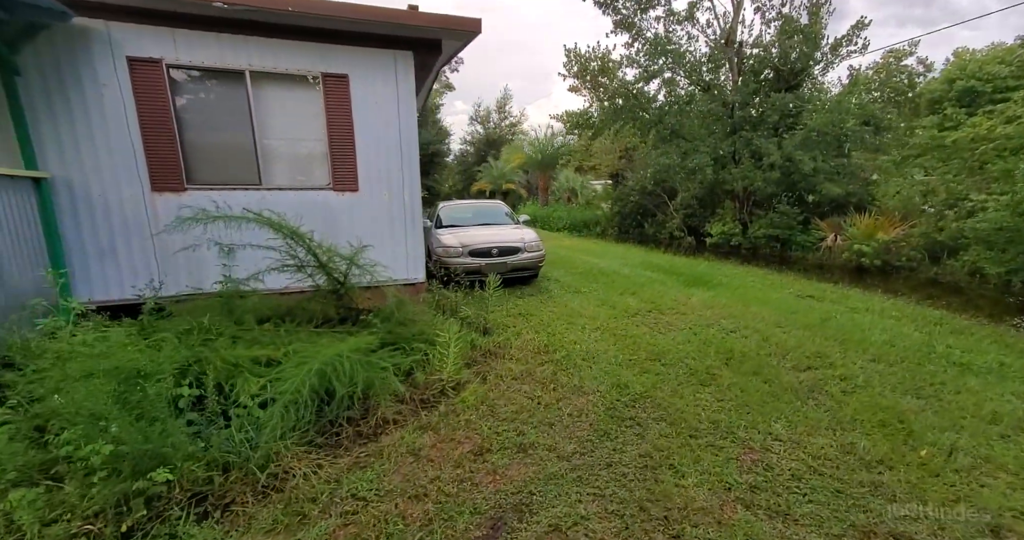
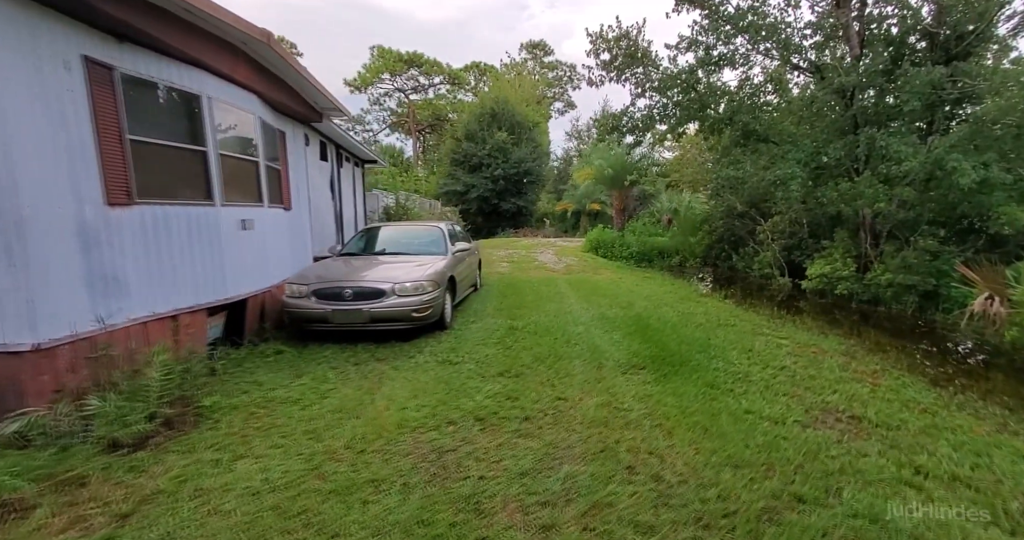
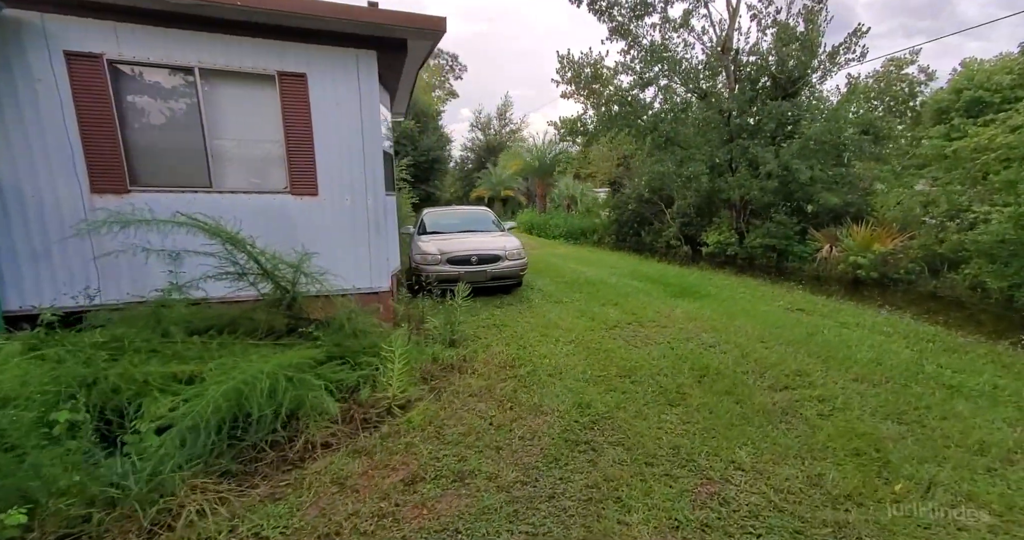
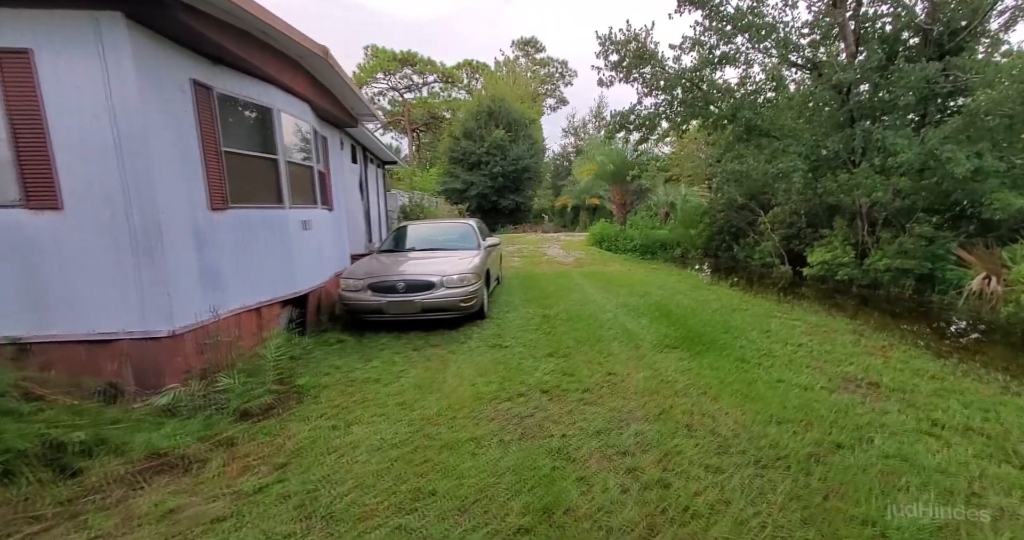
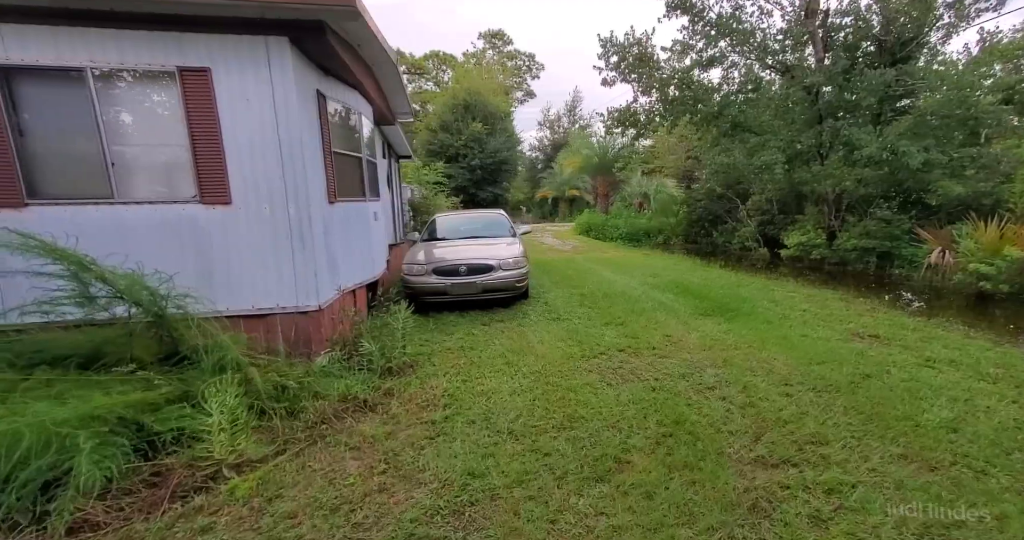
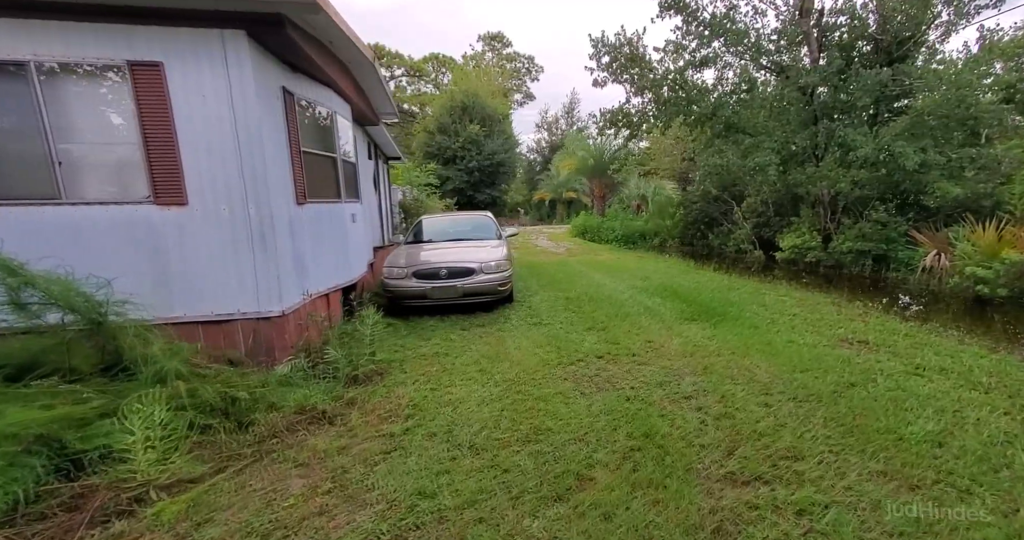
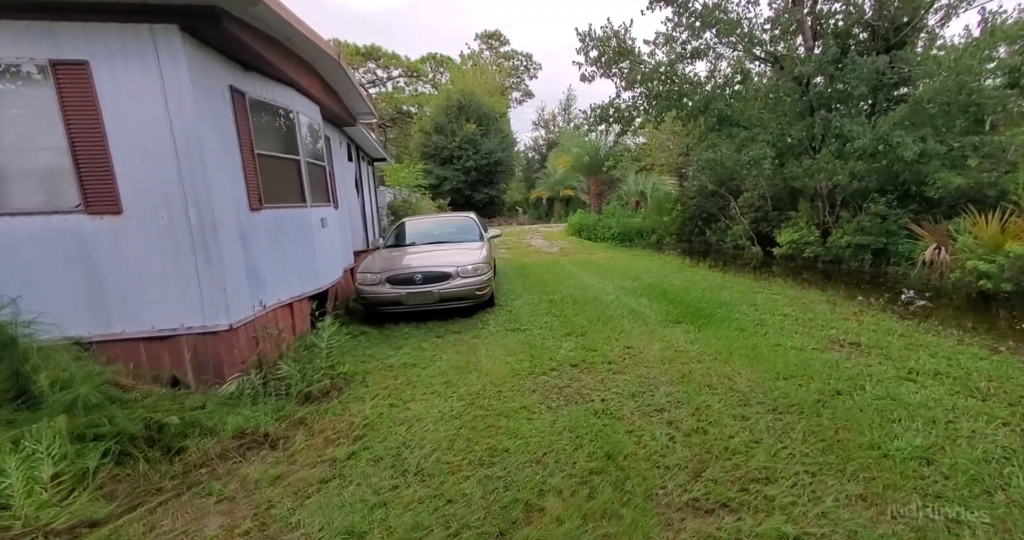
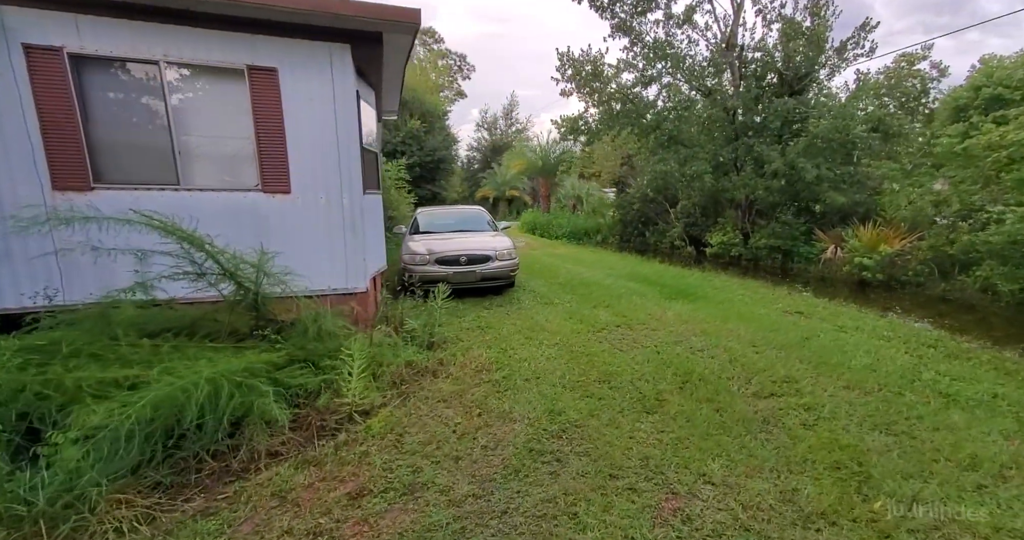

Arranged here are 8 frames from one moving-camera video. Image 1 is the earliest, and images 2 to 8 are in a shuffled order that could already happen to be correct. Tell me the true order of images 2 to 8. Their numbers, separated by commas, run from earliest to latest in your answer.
3, 8, 5, 6, 7, 4, 2
